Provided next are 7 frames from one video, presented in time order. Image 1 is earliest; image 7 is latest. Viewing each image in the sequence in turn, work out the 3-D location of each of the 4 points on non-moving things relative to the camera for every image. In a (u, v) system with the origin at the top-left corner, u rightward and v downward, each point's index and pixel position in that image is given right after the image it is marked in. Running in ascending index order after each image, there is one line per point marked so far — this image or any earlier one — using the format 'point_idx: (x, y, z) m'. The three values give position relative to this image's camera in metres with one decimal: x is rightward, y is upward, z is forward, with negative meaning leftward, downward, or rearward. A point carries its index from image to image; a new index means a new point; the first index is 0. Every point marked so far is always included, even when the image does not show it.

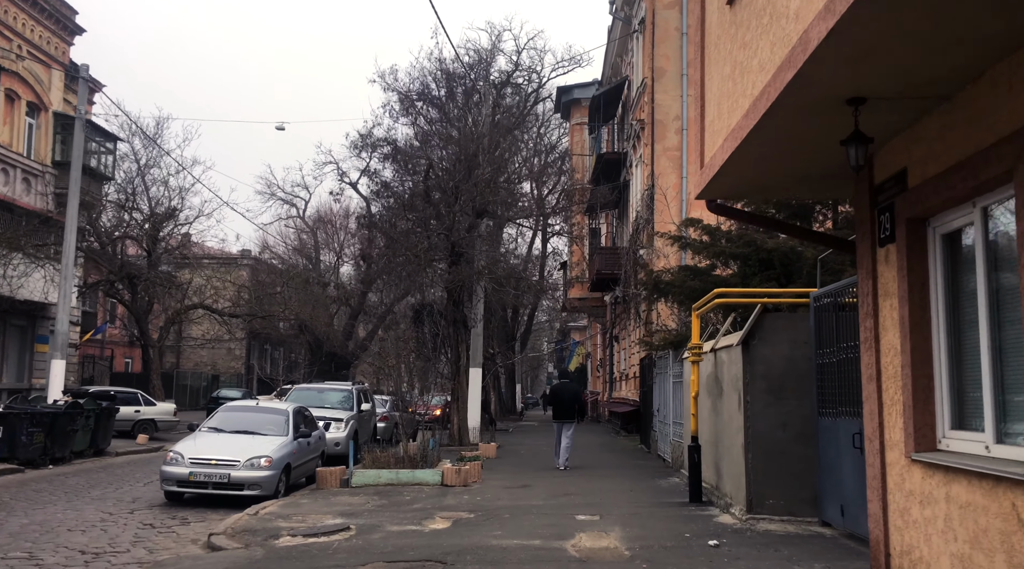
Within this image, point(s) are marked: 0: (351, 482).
0: (-2.5, -3.0, +15.2) m
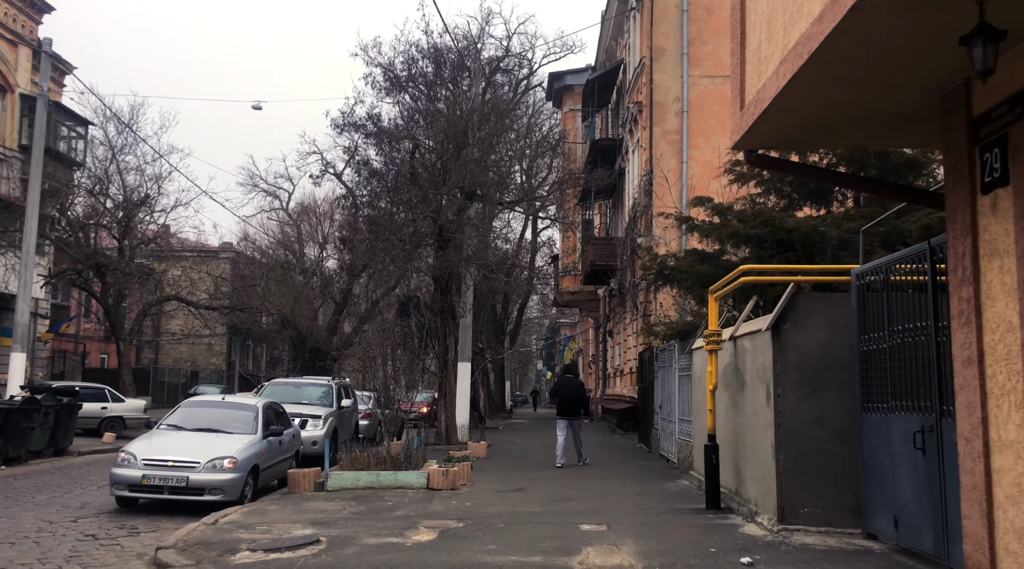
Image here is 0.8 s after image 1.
0: (-2.6, -2.8, +13.8) m
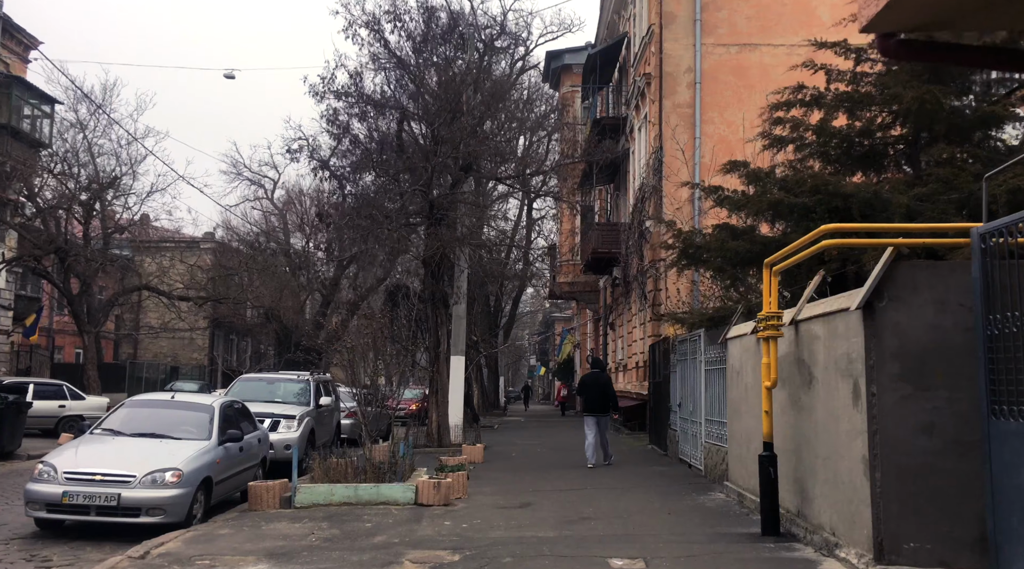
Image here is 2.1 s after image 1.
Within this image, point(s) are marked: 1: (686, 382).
0: (-2.6, -2.5, +11.5) m
1: (+2.9, -1.6, +16.7) m
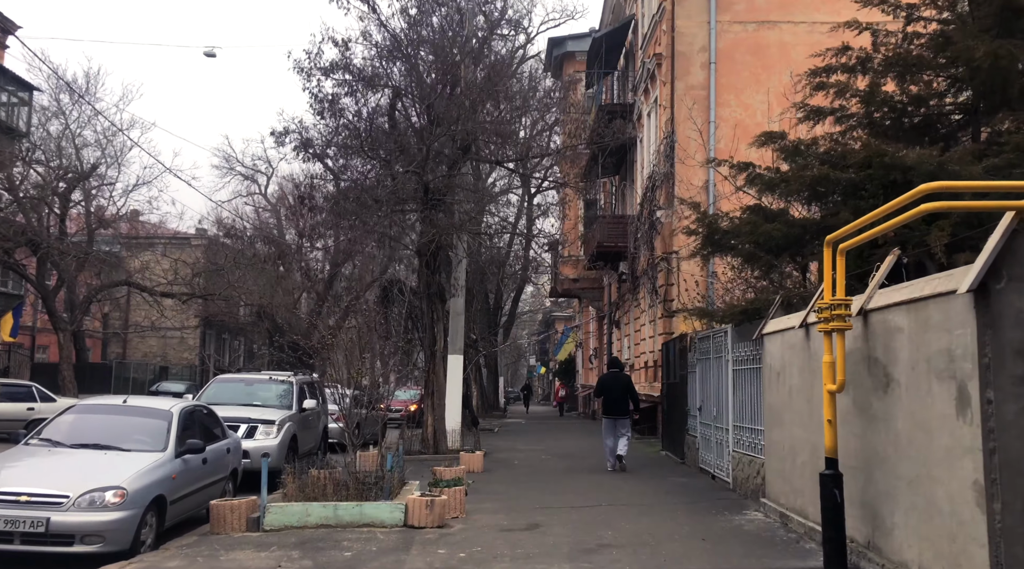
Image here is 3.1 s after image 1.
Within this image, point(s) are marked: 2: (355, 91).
0: (-2.5, -2.4, +9.9) m
1: (+3.0, -1.5, +15.0) m
2: (-3.0, +3.7, +18.8) m
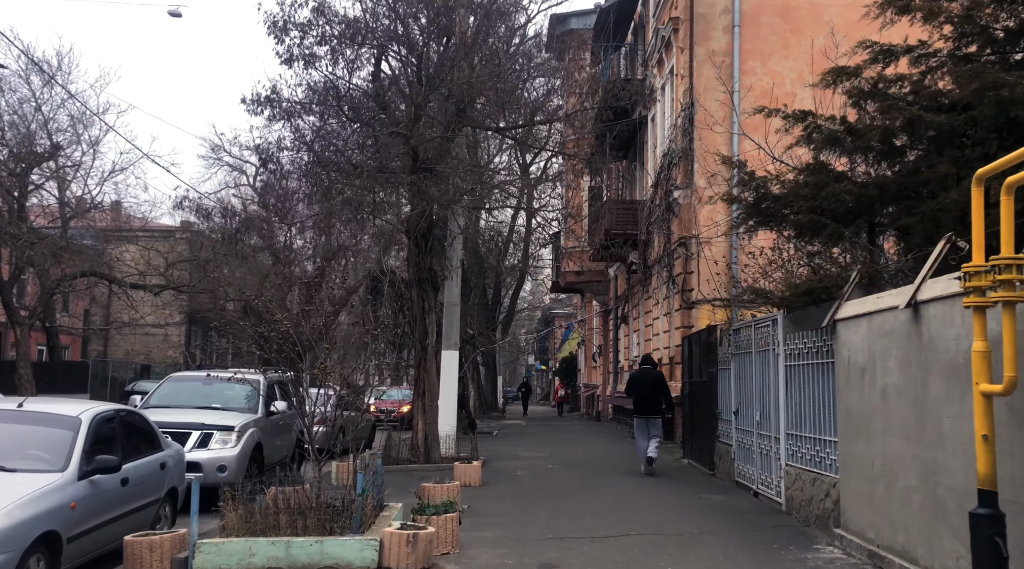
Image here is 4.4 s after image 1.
0: (-2.4, -2.1, +7.5) m
1: (+3.0, -1.3, +12.7) m
2: (-3.0, +3.9, +16.4) m
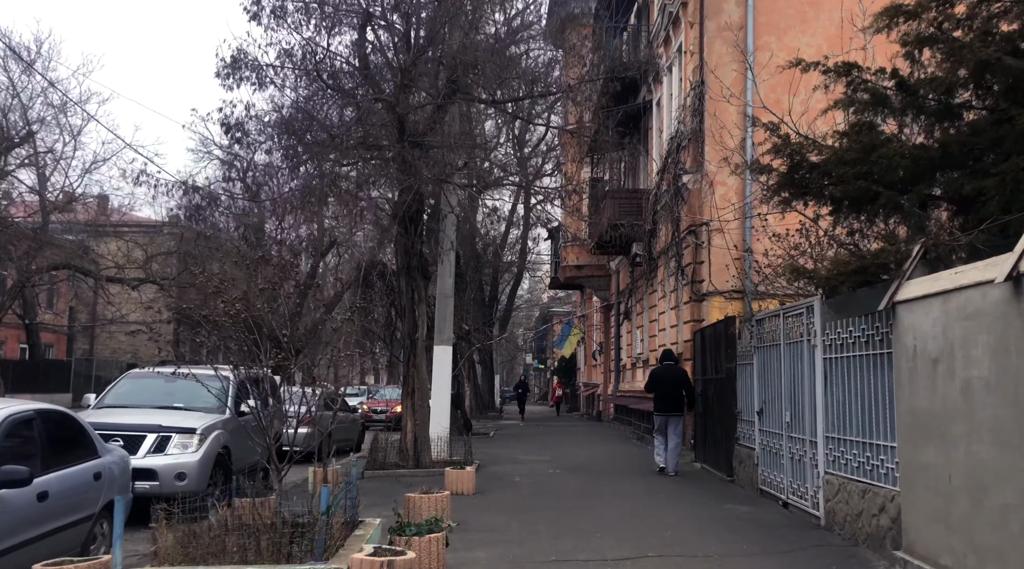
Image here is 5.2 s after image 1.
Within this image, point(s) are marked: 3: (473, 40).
0: (-2.5, -1.9, +6.1) m
1: (+3.0, -1.1, +11.3) m
2: (-3.0, +4.1, +15.0) m
3: (-0.6, +3.7, +14.6) m
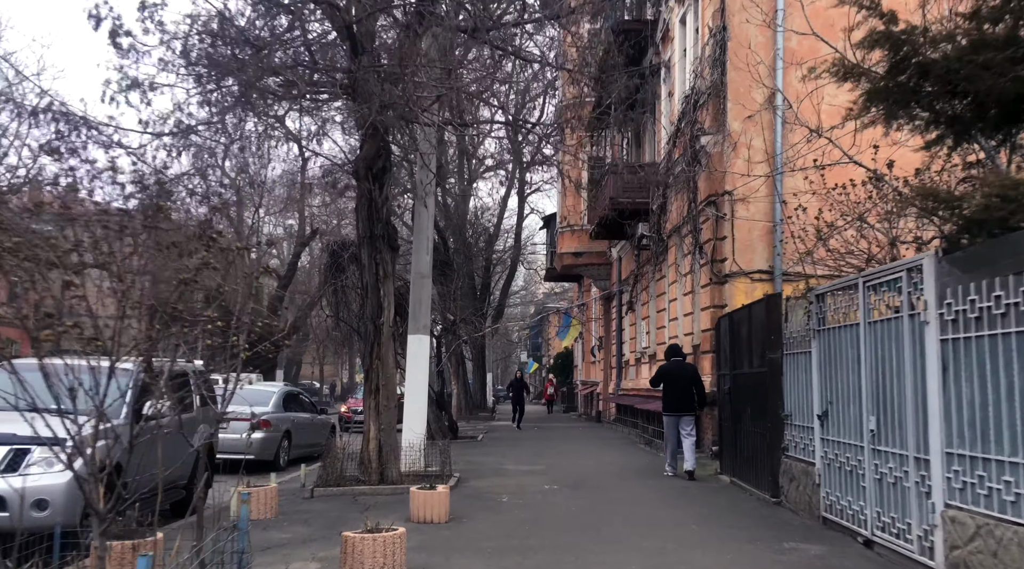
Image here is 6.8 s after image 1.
0: (-2.6, -1.6, +3.2) m
1: (+2.9, -0.7, +8.4) m
2: (-3.2, +4.5, +12.1) m
3: (-0.7, +4.0, +11.8) m
